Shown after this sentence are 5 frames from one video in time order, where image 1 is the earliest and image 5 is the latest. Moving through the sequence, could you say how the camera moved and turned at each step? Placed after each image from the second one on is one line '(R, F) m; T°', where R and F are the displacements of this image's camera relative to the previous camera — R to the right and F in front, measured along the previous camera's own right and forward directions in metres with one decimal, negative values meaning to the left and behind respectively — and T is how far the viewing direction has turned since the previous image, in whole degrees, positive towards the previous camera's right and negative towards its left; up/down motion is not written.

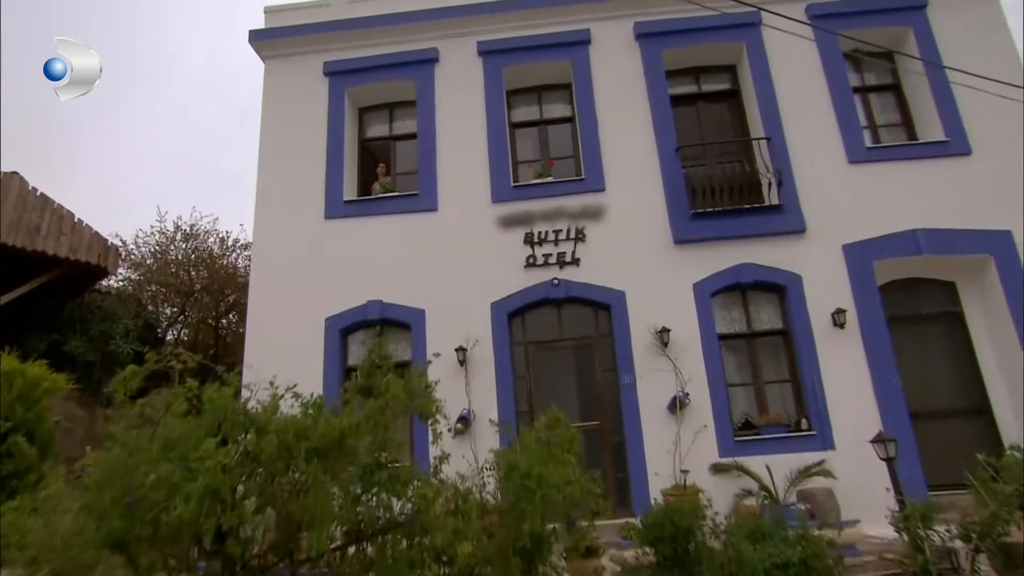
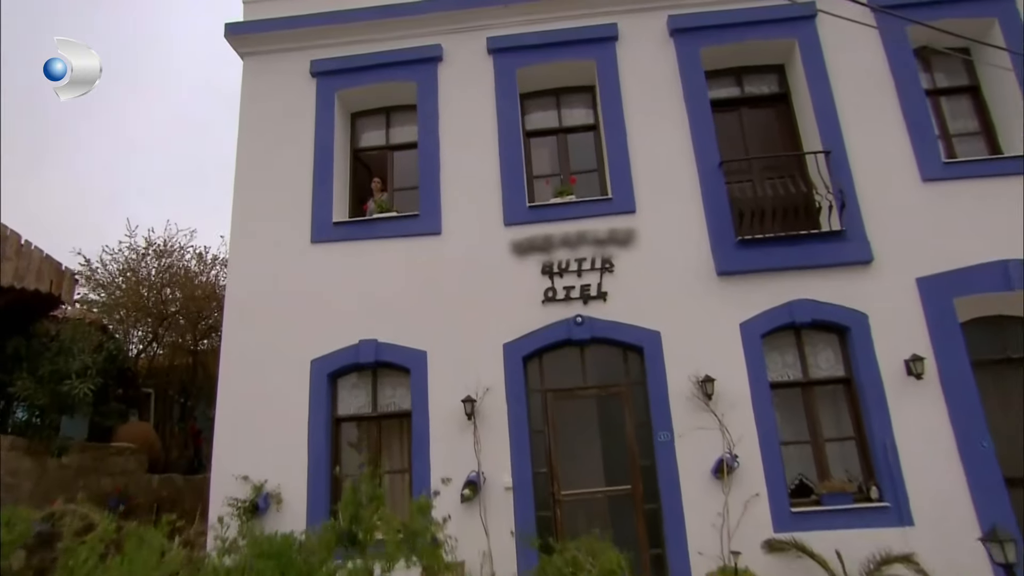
(-0.2, +1.2) m; 0°
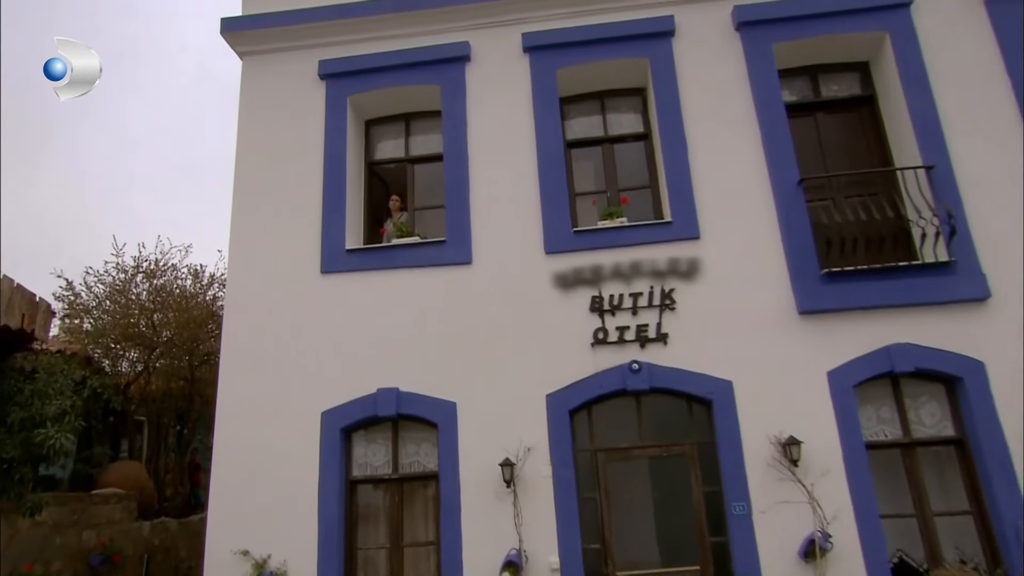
(-0.3, +1.1) m; 0°
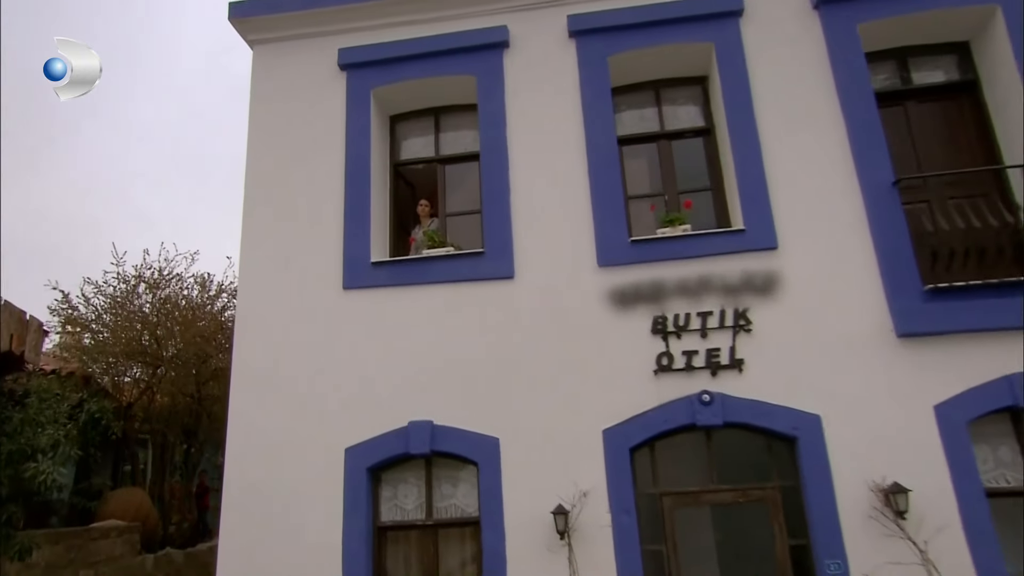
(-0.3, +0.8) m; -1°
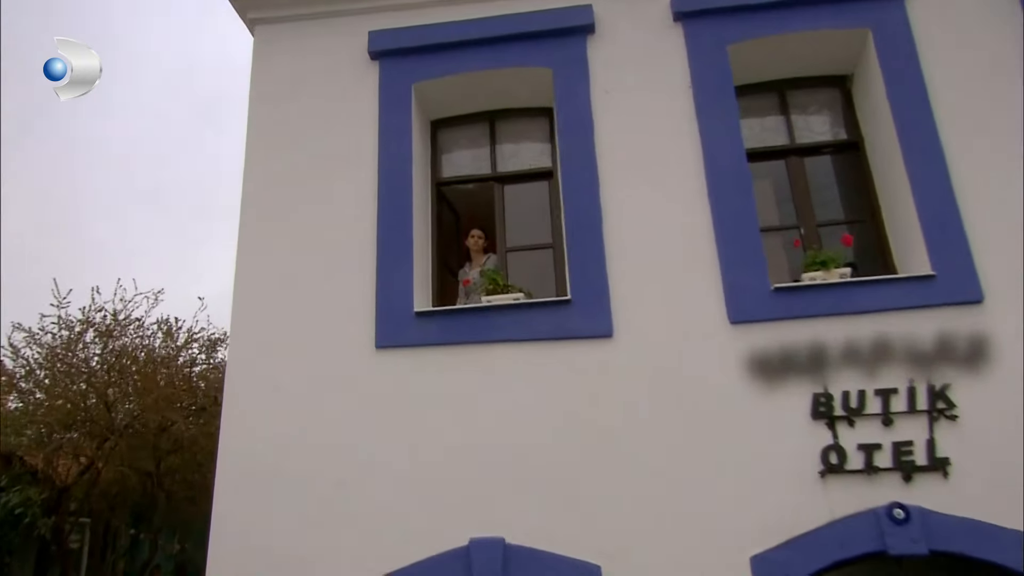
(-0.8, +1.6) m; +3°
